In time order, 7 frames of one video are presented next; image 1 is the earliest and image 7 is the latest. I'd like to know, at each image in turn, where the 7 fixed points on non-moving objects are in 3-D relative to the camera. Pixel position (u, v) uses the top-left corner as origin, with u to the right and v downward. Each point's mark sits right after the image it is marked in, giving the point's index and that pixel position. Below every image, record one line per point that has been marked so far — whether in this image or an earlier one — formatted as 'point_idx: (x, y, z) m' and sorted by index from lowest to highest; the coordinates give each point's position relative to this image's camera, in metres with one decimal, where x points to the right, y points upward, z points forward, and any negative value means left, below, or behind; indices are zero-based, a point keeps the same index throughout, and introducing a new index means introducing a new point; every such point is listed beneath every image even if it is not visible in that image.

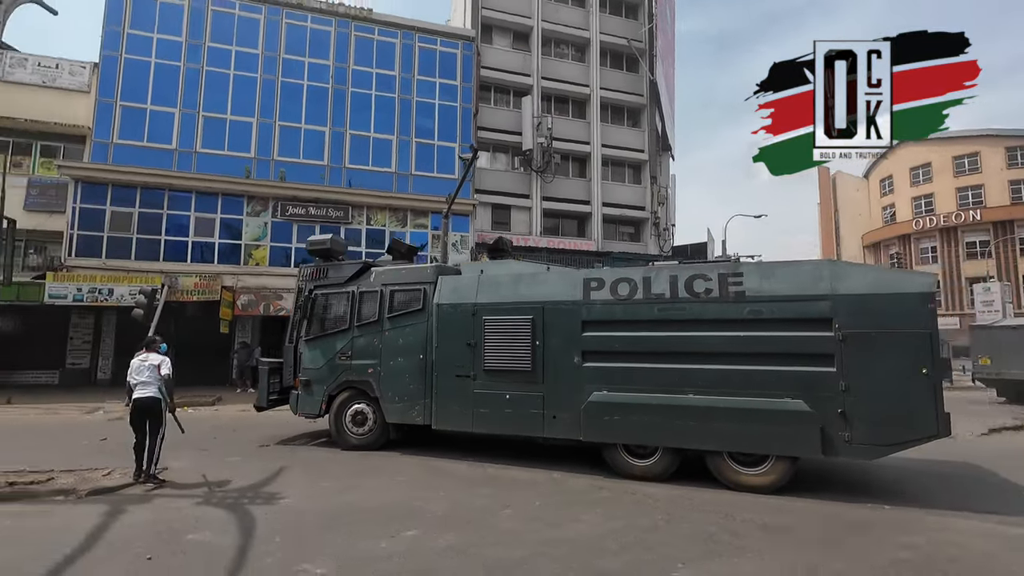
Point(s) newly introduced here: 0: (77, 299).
0: (-15.2, -0.4, +17.0) m
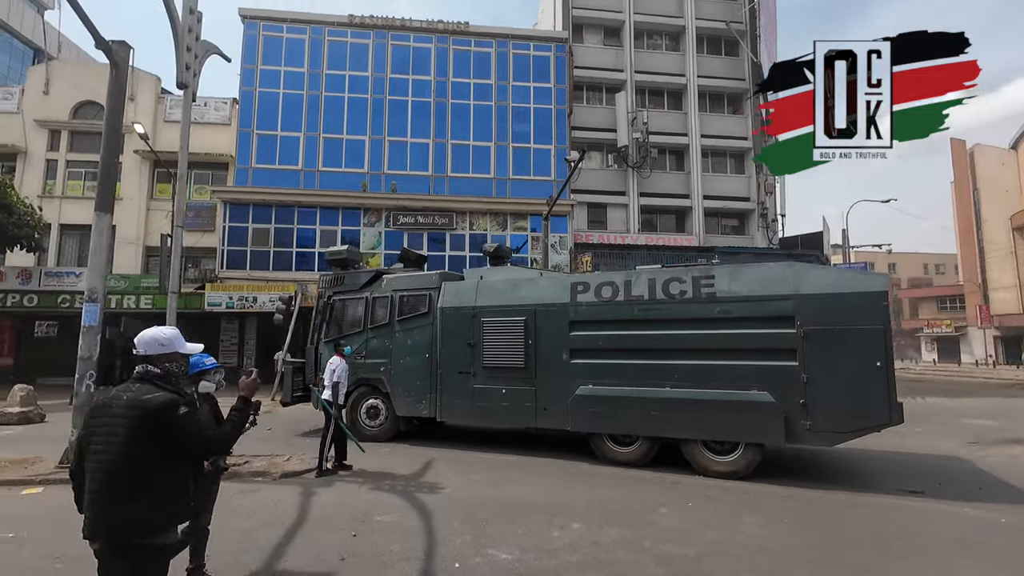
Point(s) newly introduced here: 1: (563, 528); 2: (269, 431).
0: (-11.2, -0.7, +19.5) m
1: (+0.6, -2.6, +5.3) m
2: (-5.9, -3.4, +11.4) m
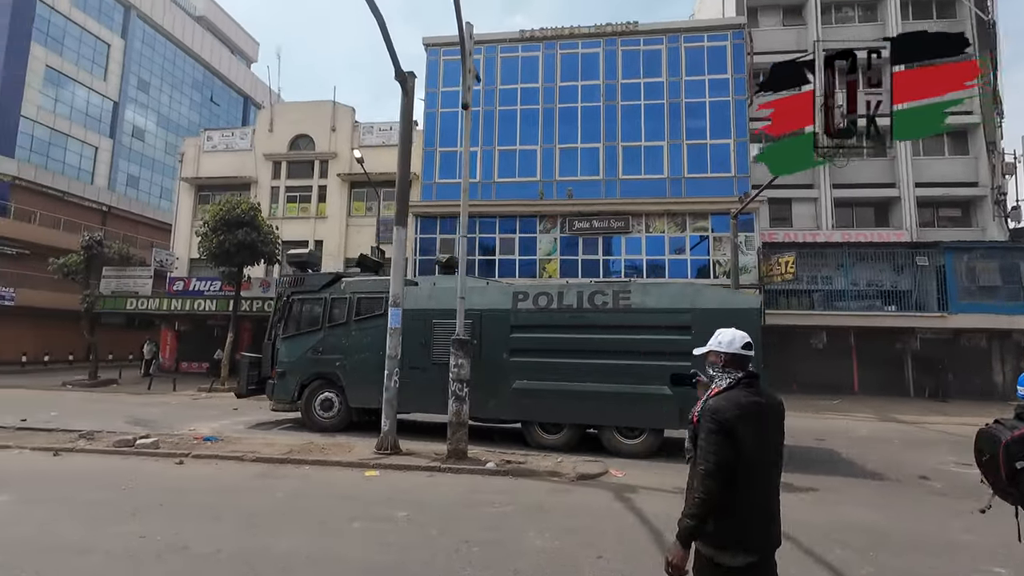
0: (-3.7, -1.0, +21.1) m
1: (+4.4, -2.6, +4.5) m
2: (-0.4, -3.5, +12.0) m
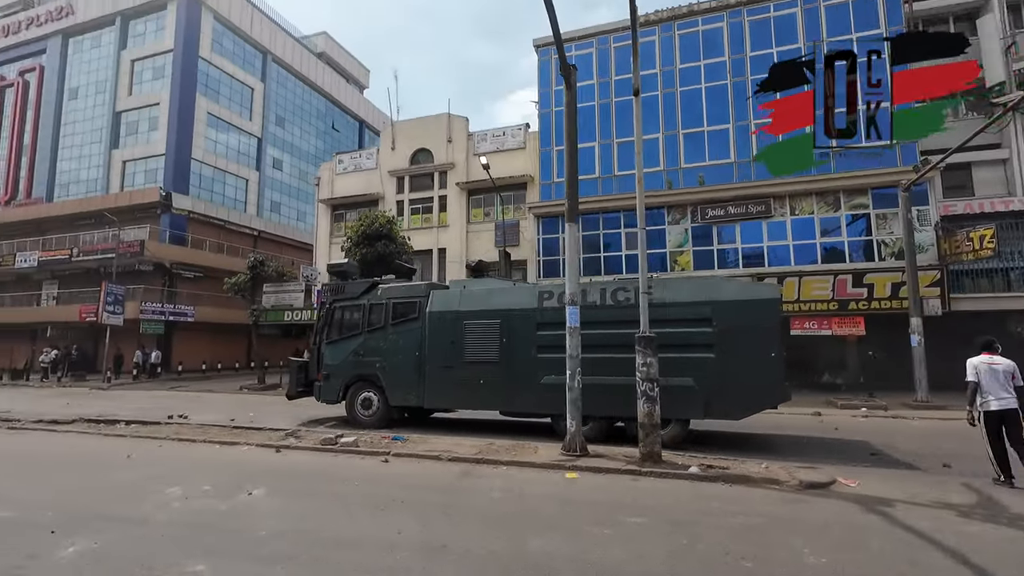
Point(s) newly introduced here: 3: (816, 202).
0: (+1.8, -1.0, +21.0) m
1: (+6.7, -2.3, +3.1) m
2: (+3.5, -3.4, +11.4) m
3: (+11.7, +3.3, +18.5) m
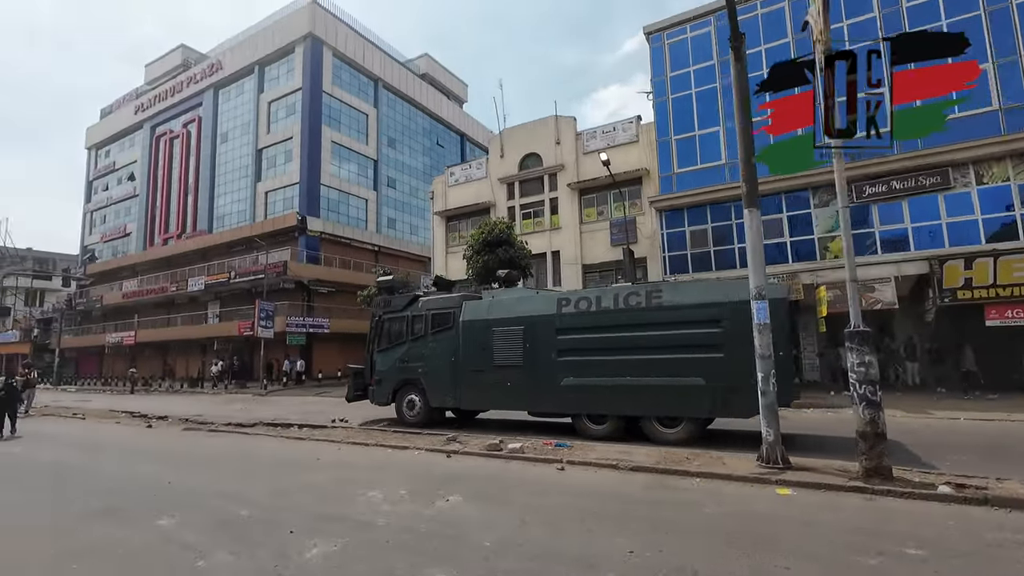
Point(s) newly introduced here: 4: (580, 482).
0: (+7.1, -0.9, +19.7) m
1: (+8.4, -1.9, +1.3) m
2: (+7.0, -3.1, +10.0) m
3: (+16.1, +3.9, +15.4) m
4: (+1.0, -2.8, +7.0) m
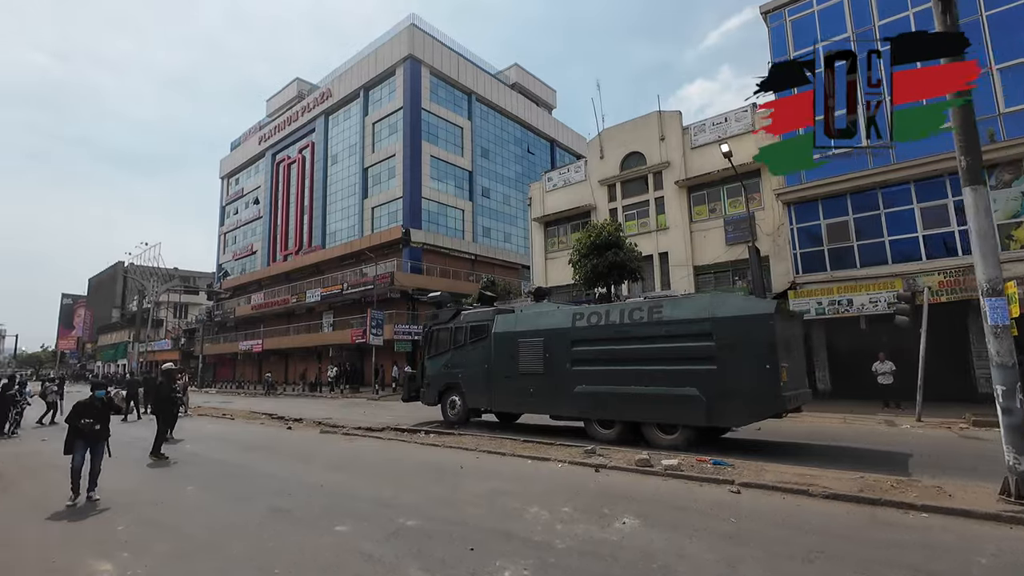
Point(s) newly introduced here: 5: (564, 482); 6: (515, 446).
0: (+11.4, -0.9, +17.6) m
1: (+9.6, -1.6, -0.8) m
2: (+9.7, -3.0, +8.0) m
3: (+19.4, +4.2, +11.9) m
4: (+3.3, -2.8, +6.1) m
5: (+0.8, -3.0, +7.5) m
6: (+0.1, -3.6, +10.8) m
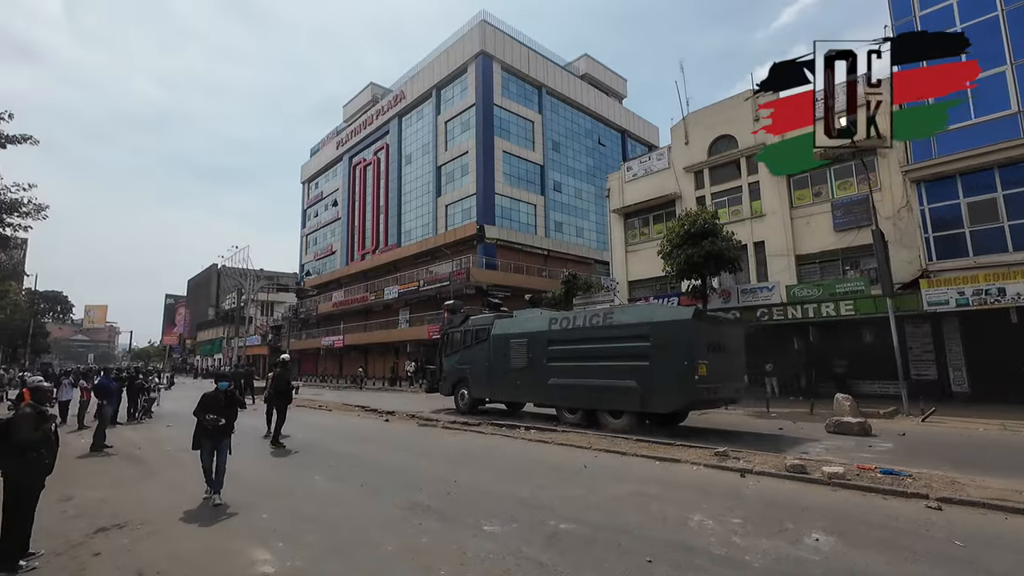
0: (+14.6, -0.5, +15.5) m
1: (+10.5, -1.3, -2.6) m
2: (+11.7, -2.7, +6.2) m
3: (+21.8, +4.6, +8.8) m
4: (+5.1, -2.6, +5.1) m
5: (+2.9, -2.8, +6.8) m
6: (+2.5, -3.3, +10.1) m
